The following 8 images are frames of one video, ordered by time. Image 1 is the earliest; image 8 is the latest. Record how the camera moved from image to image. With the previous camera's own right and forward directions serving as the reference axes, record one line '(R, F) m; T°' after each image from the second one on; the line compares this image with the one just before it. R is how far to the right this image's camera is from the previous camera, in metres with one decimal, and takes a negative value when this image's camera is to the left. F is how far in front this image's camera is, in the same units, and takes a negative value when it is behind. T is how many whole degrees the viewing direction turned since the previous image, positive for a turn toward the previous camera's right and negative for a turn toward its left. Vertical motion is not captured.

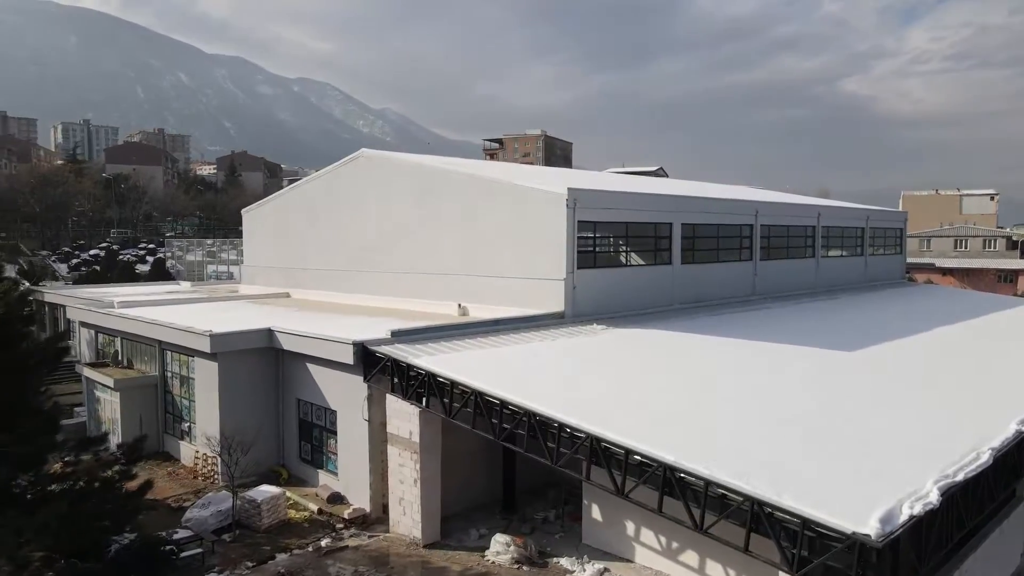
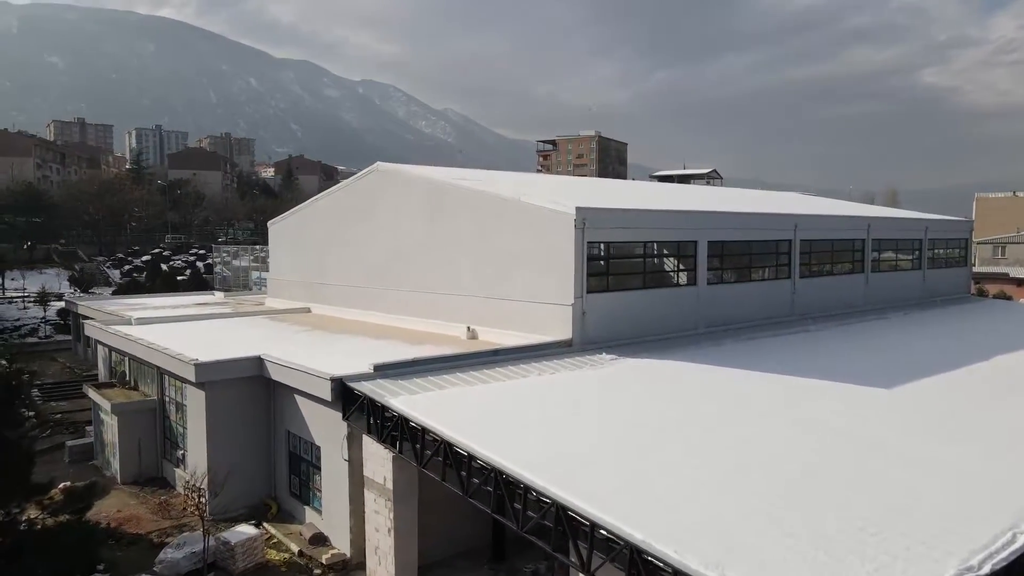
(+0.9, +0.7) m; -5°
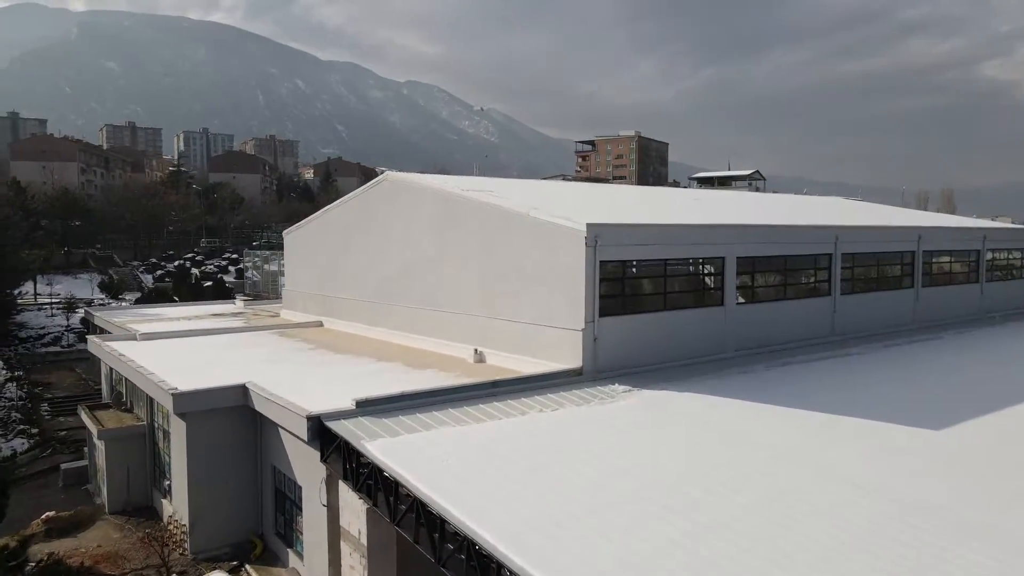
(+0.5, +0.9) m; -3°
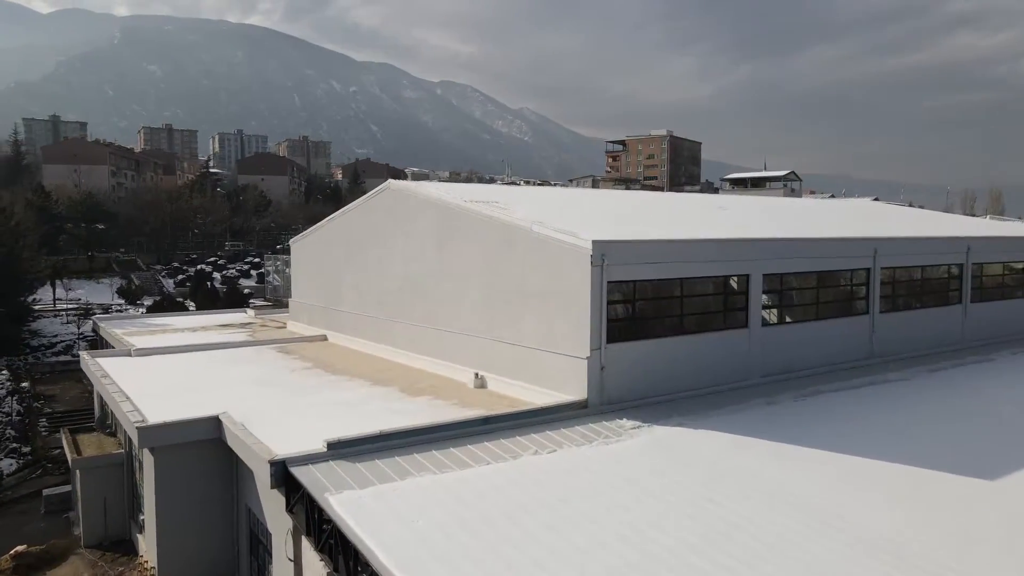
(+0.4, +0.9) m; -3°
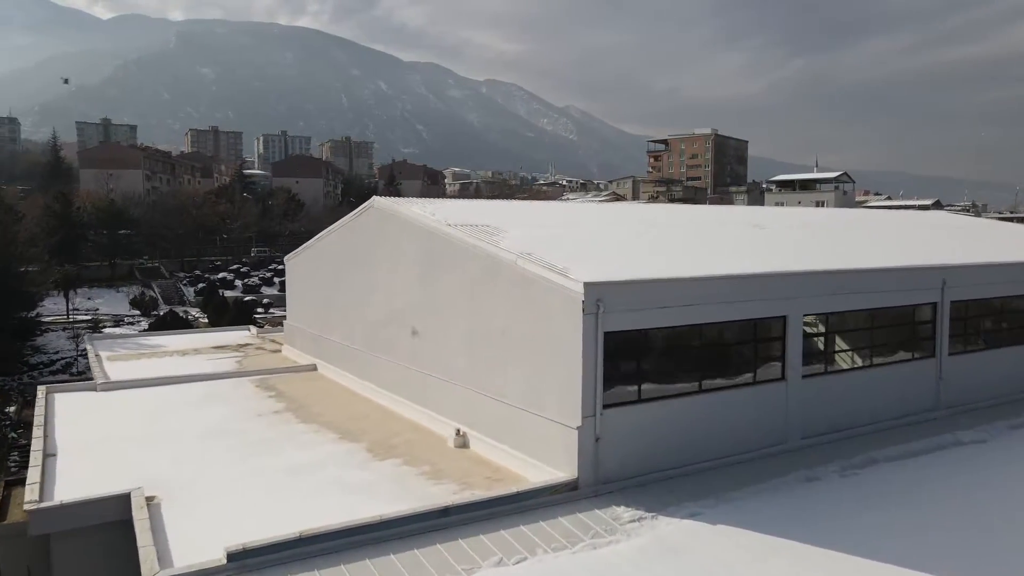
(+0.7, +1.8) m; -4°
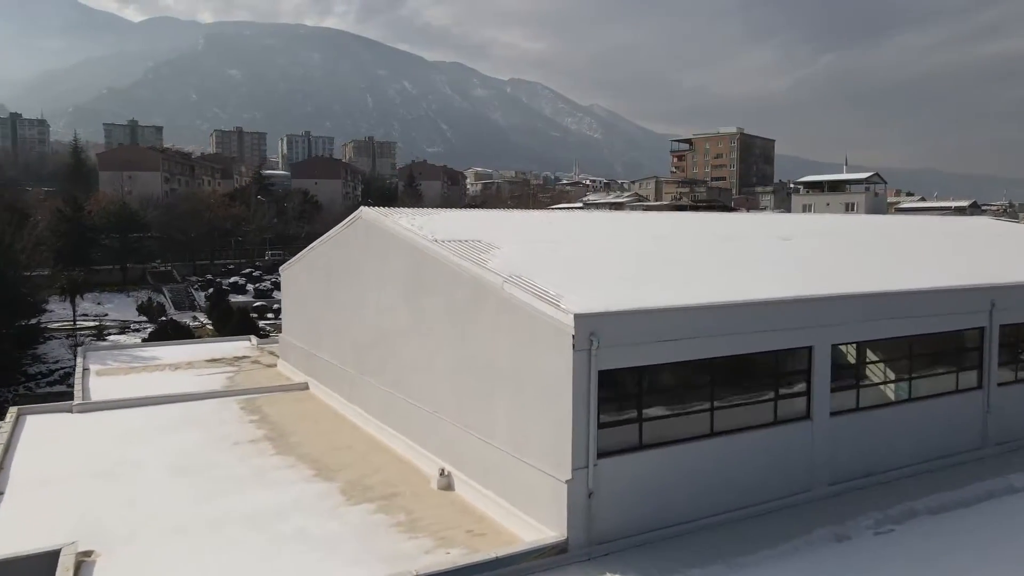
(+0.4, +1.0) m; -2°
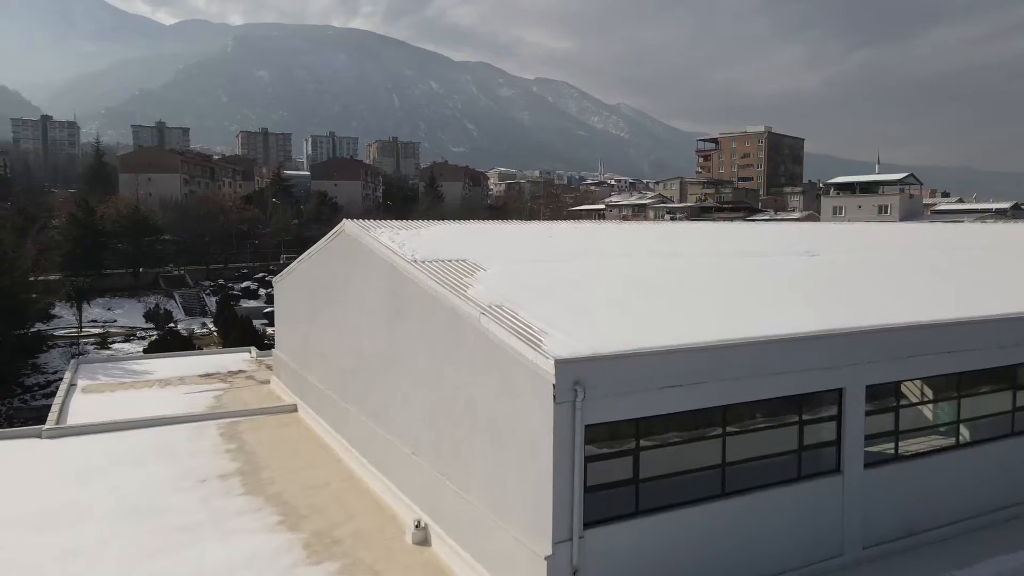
(+0.4, +1.0) m; -2°
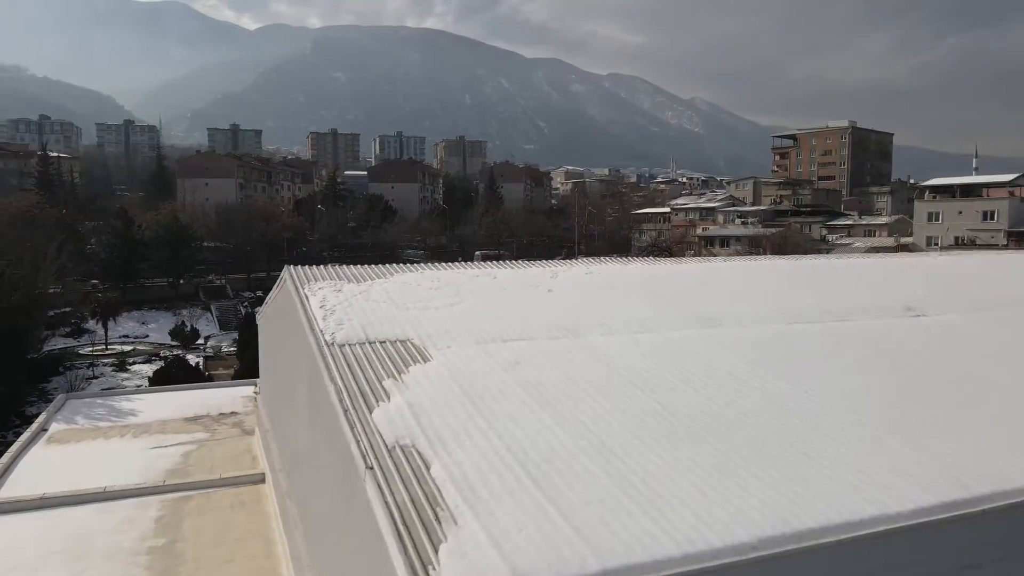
(+0.9, +2.5) m; -6°
